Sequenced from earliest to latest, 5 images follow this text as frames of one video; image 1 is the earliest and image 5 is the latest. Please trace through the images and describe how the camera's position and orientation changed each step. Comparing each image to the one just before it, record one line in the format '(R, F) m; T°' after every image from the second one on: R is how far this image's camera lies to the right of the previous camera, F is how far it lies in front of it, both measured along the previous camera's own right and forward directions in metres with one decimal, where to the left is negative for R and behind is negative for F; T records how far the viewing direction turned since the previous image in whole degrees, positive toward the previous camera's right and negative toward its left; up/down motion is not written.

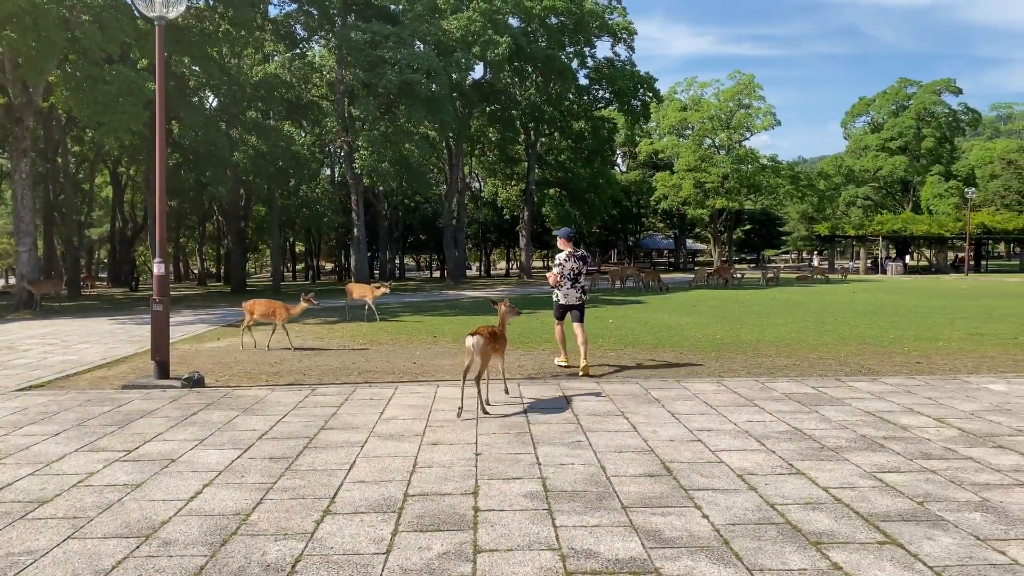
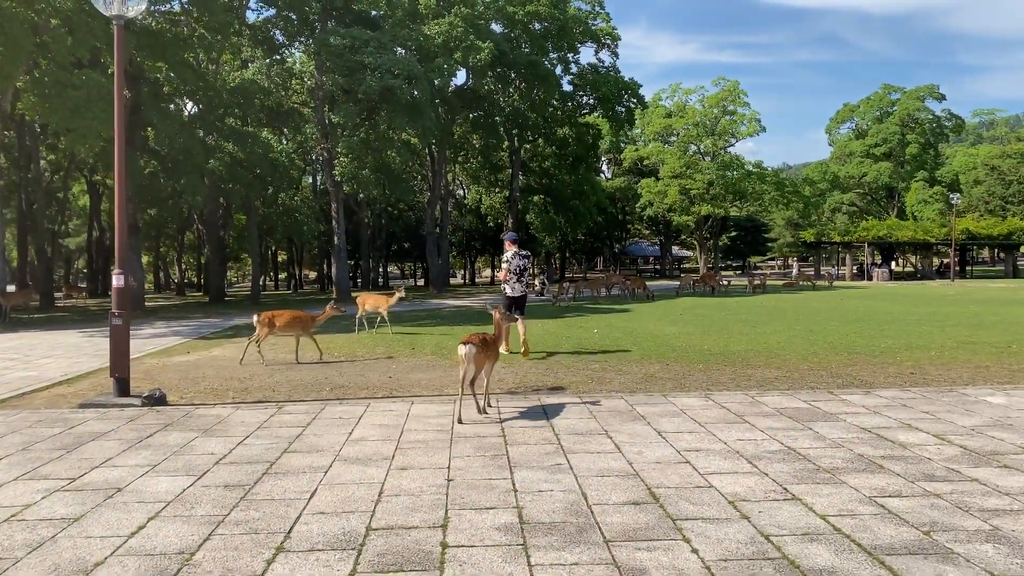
(+0.1, +0.4) m; +1°
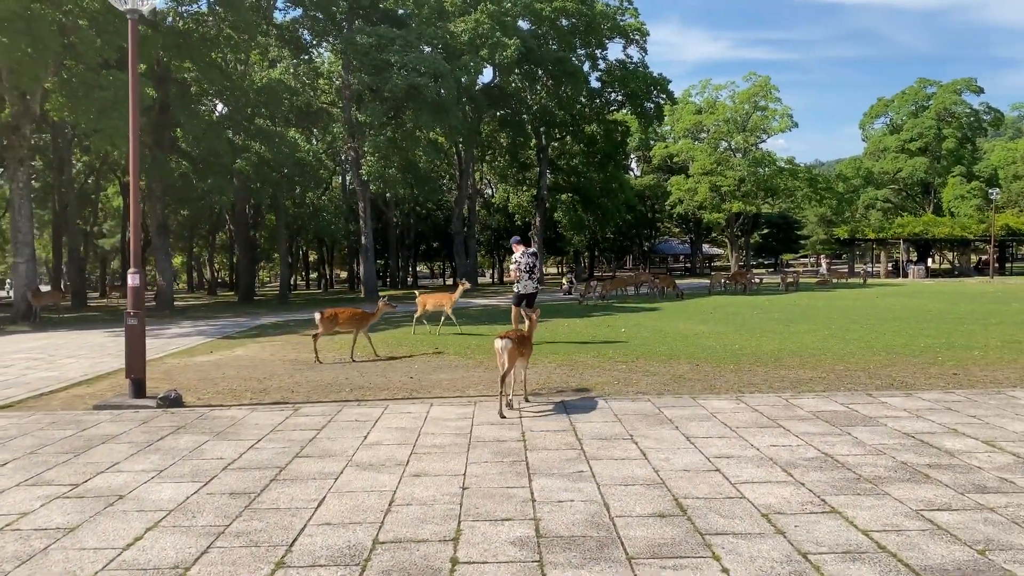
(+0.1, +0.3) m; -2°
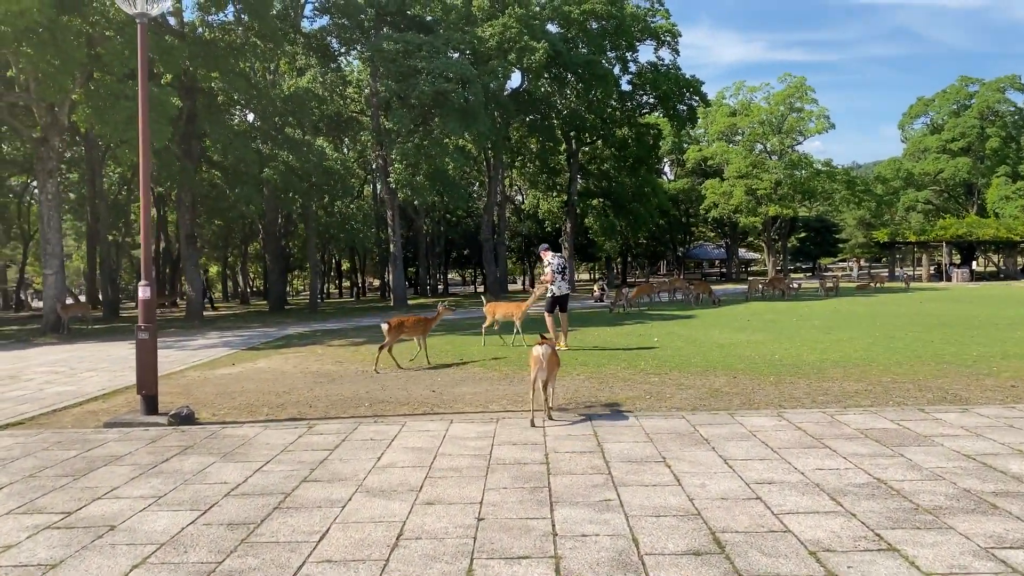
(+0.1, +0.4) m; -2°
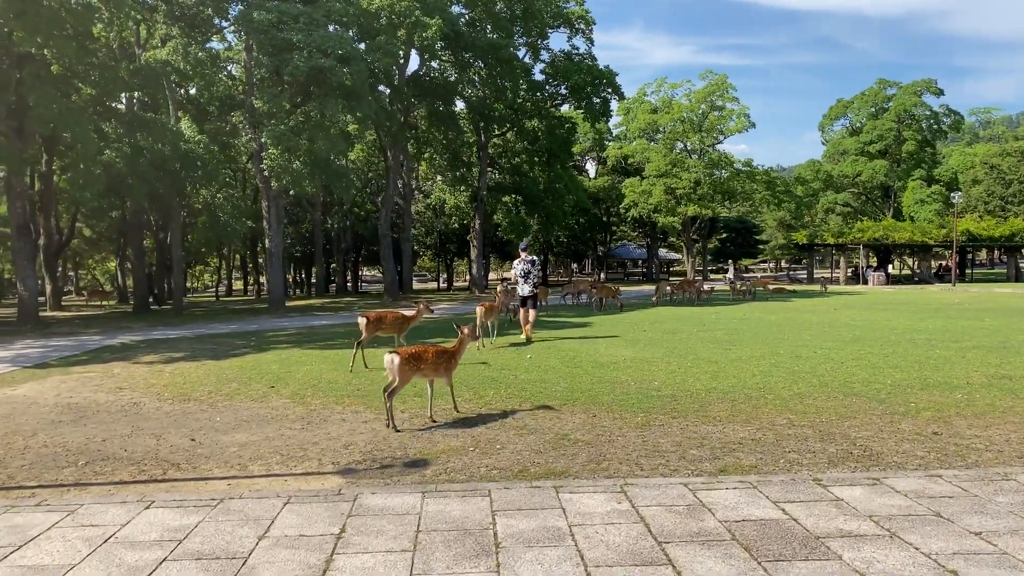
(+1.1, +2.0) m; +5°
